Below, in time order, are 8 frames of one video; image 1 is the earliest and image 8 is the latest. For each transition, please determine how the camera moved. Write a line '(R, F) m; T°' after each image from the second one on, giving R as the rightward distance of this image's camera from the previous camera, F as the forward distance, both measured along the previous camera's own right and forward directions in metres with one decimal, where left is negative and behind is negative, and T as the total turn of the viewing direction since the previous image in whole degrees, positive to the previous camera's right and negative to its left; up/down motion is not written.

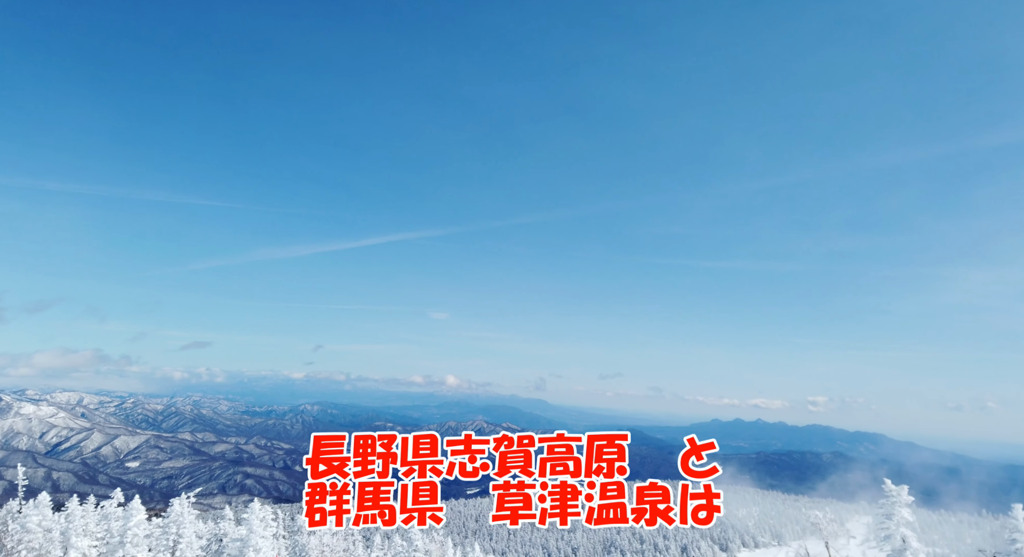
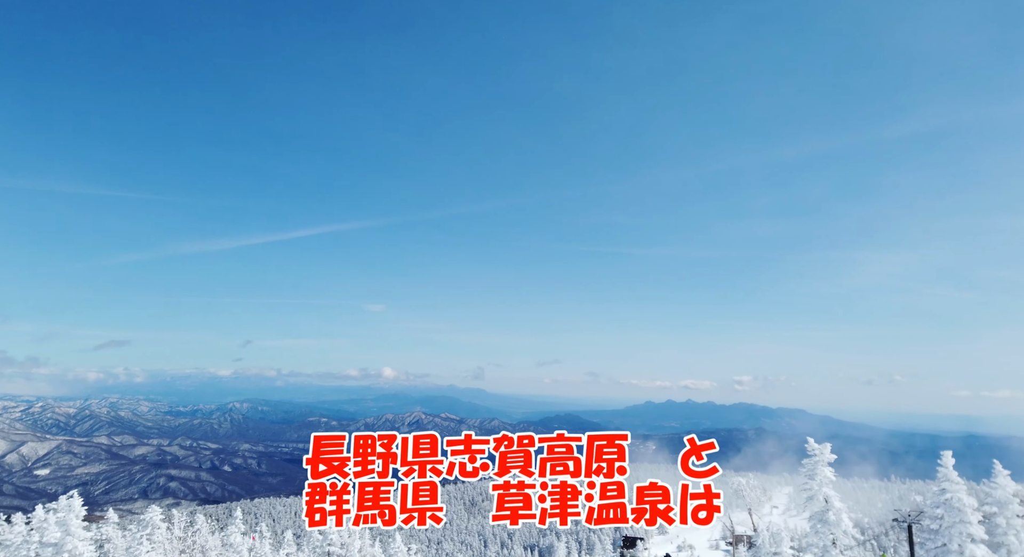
(+1.3, +0.3) m; +5°
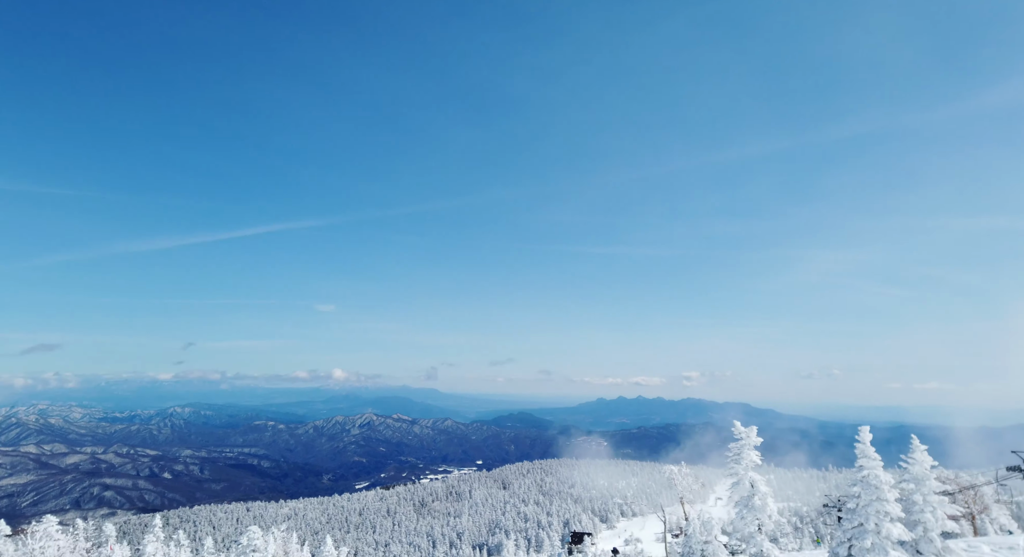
(+1.0, +0.7) m; +3°
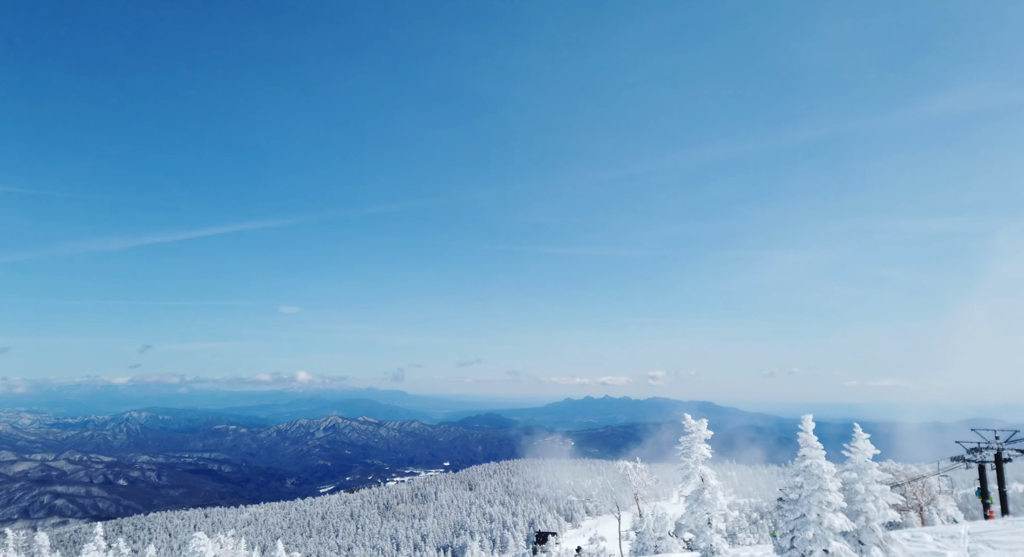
(+0.6, +0.7) m; +2°
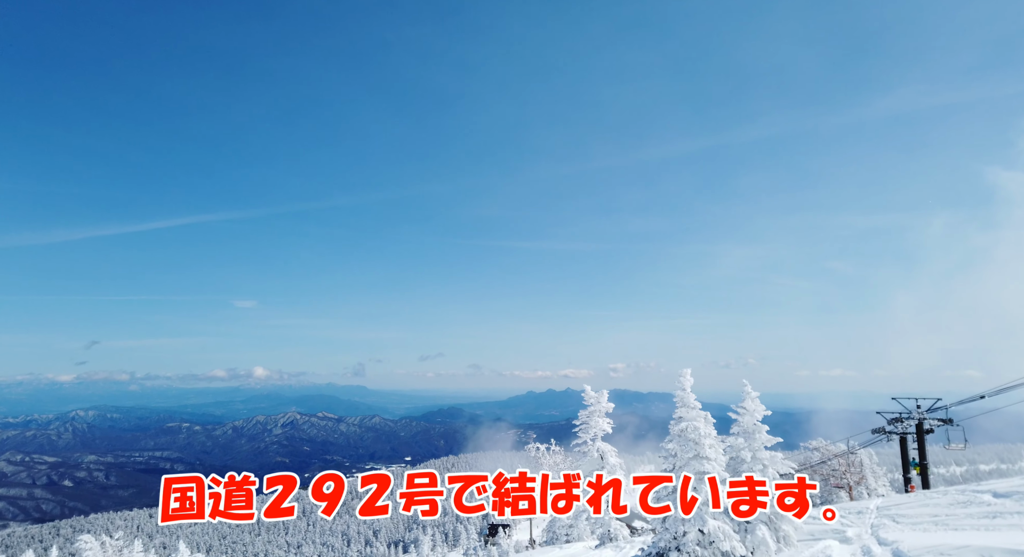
(+0.6, +1.0) m; +3°
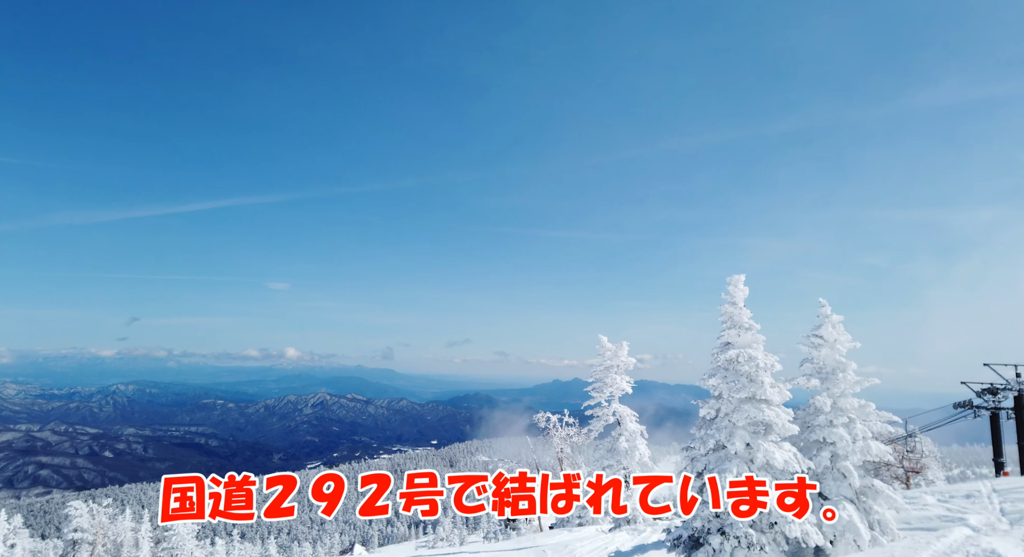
(-0.4, -0.9) m; -2°
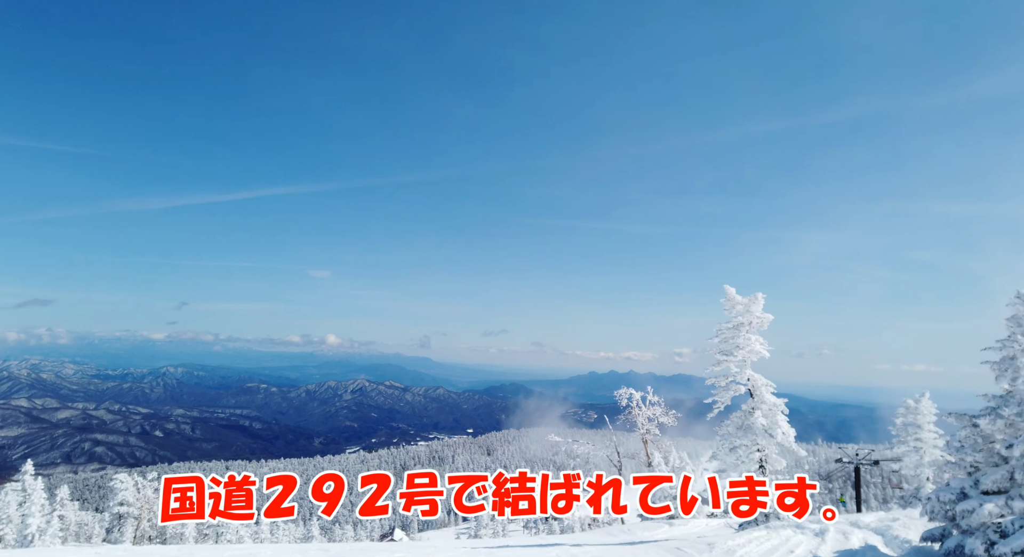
(-0.5, -0.9) m; -3°
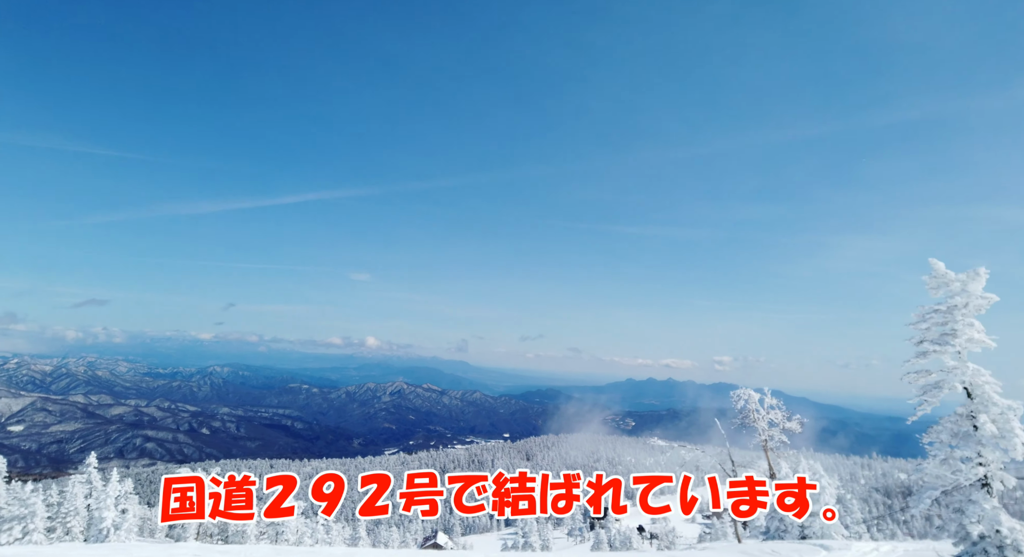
(-0.9, -0.4) m; -3°
